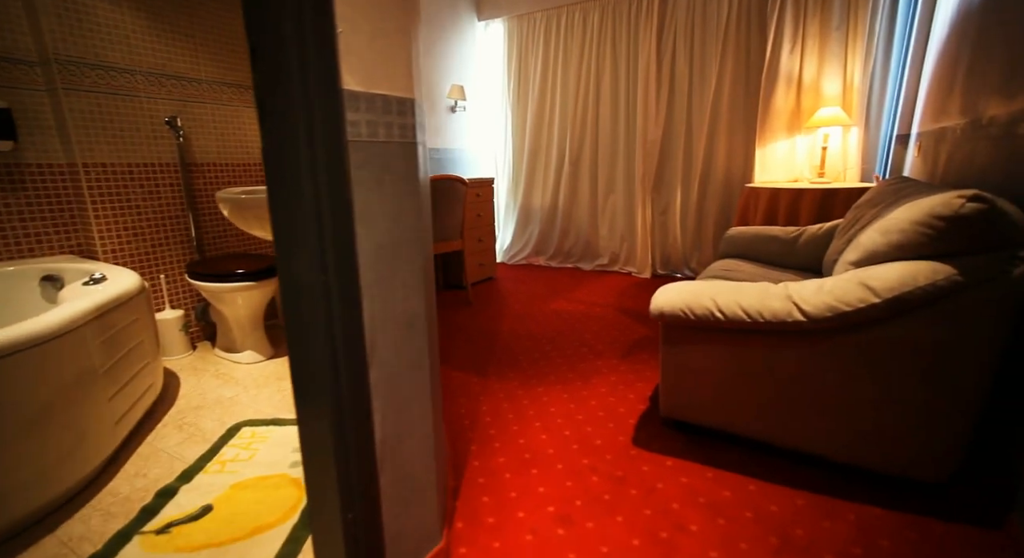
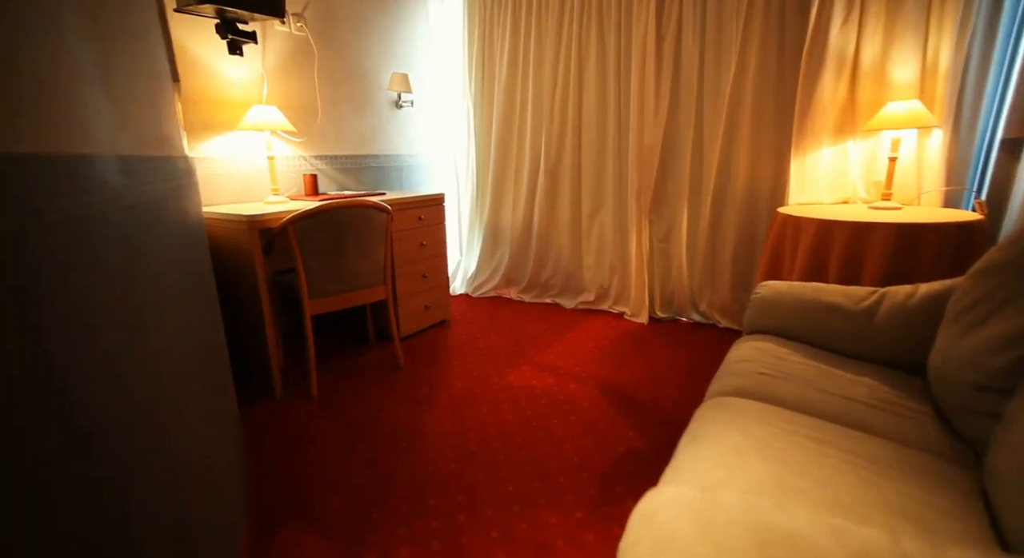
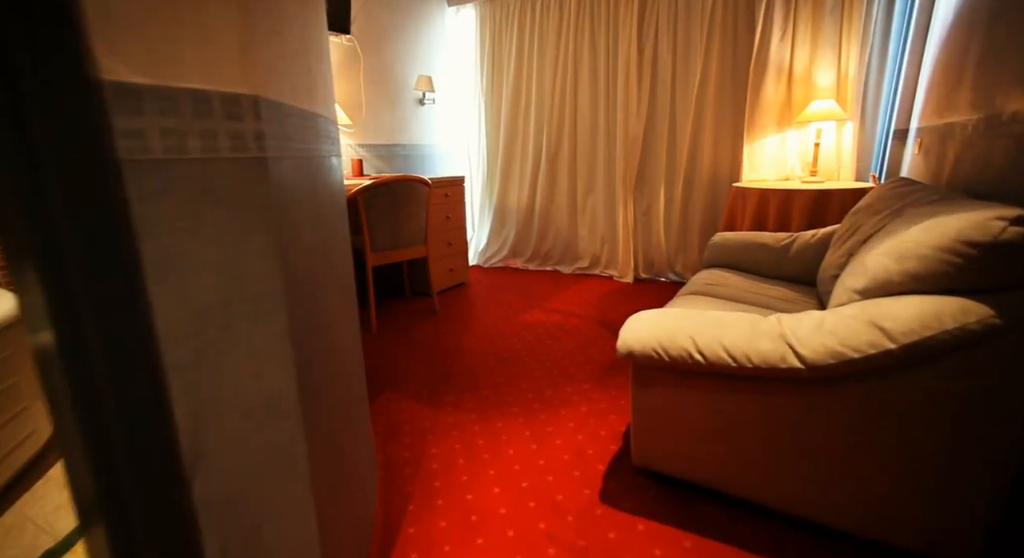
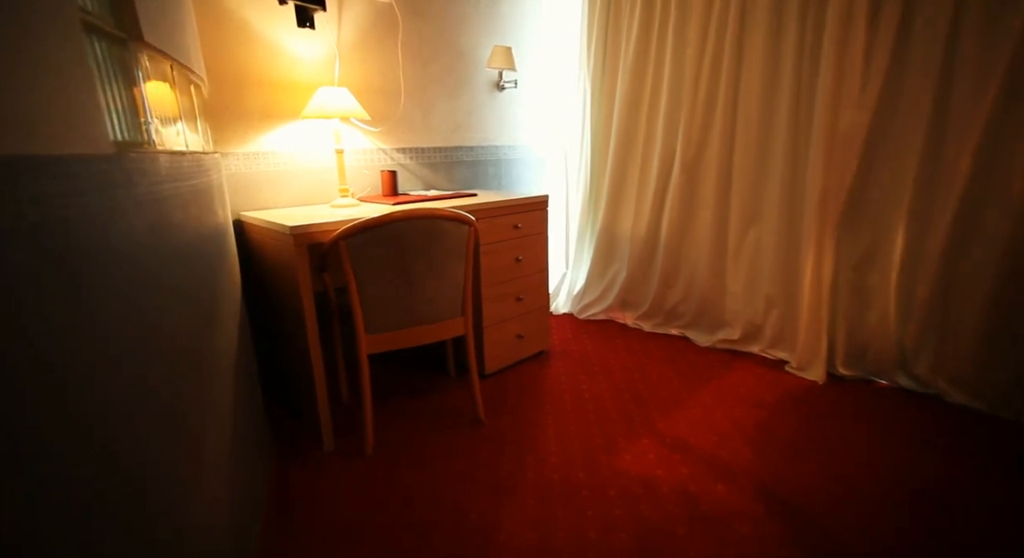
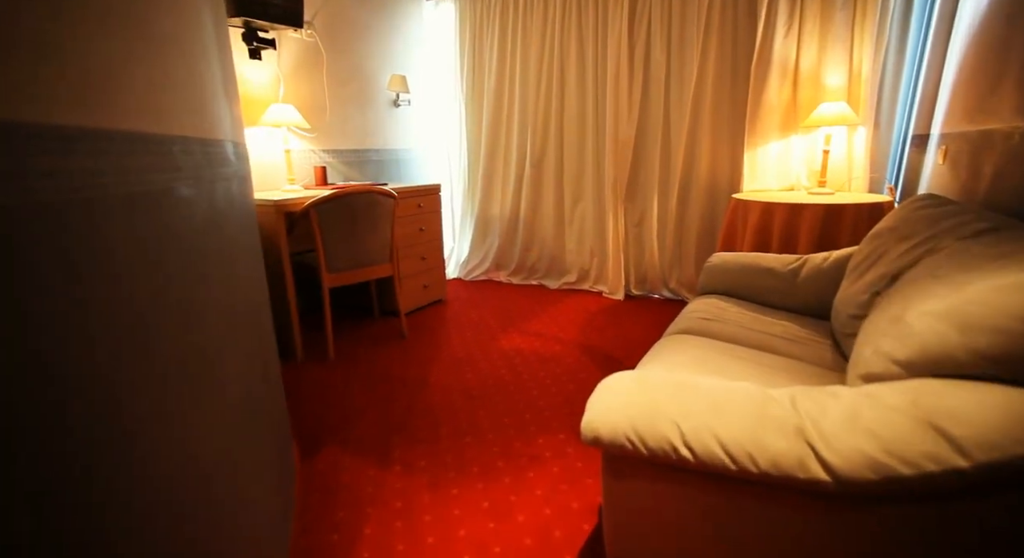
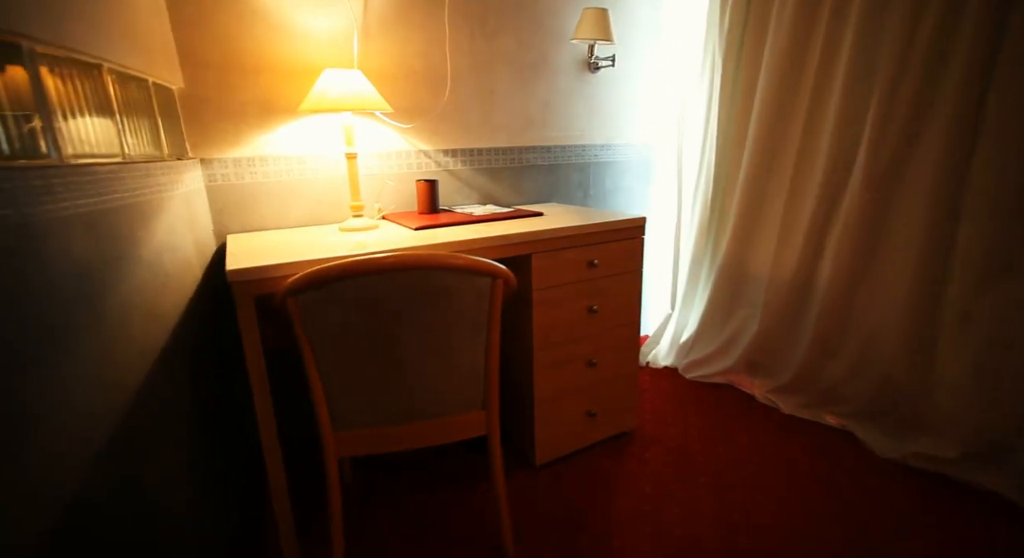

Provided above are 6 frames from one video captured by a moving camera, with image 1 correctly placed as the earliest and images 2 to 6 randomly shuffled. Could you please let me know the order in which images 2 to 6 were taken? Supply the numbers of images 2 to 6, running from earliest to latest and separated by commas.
3, 5, 2, 4, 6
